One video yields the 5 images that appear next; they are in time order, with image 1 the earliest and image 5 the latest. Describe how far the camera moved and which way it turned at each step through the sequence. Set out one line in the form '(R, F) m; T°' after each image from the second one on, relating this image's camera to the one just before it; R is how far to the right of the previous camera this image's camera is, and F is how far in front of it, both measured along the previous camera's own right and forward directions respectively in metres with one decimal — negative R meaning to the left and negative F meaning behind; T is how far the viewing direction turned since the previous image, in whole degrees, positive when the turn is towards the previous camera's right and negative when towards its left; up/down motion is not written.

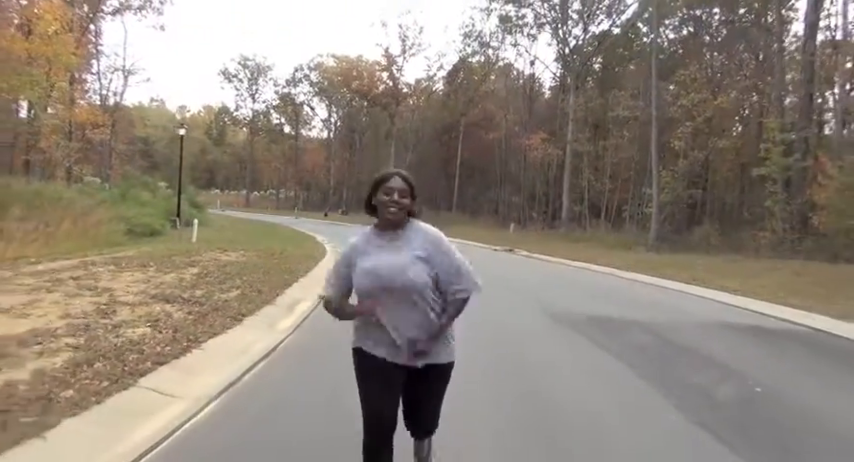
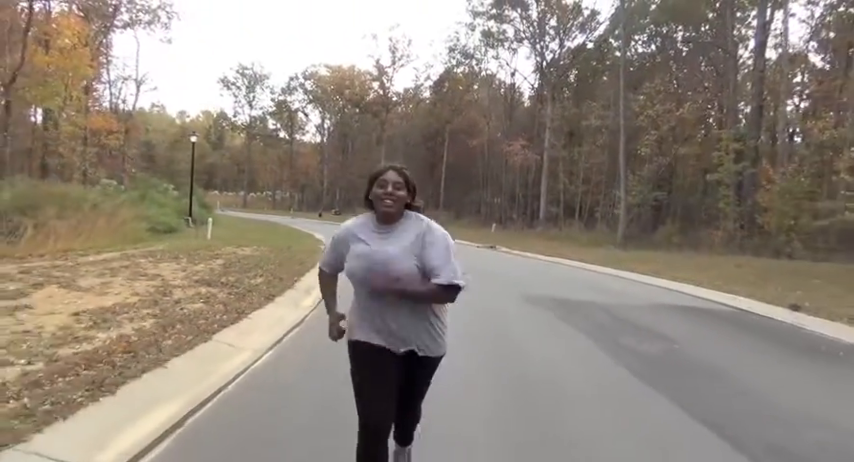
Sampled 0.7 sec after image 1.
(-0.3, -2.6) m; +2°
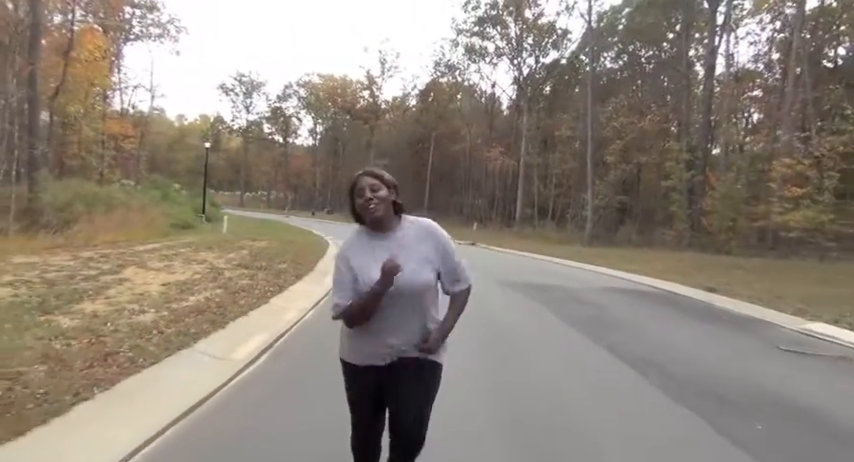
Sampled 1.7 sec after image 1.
(-0.5, -3.5) m; +2°
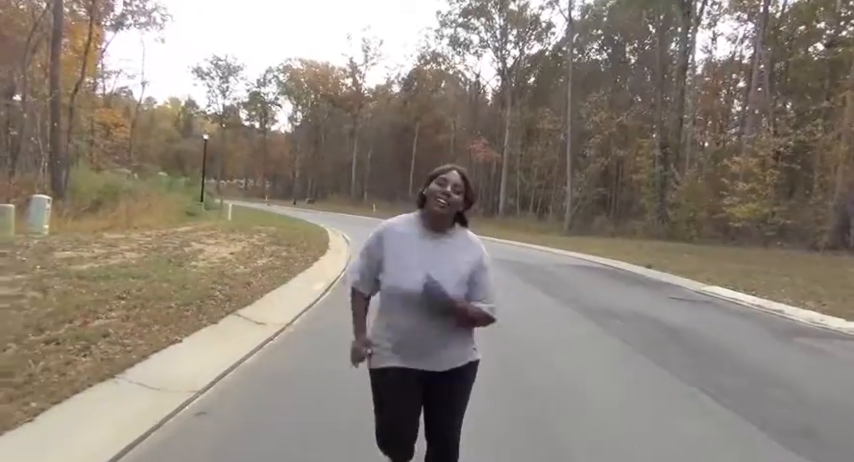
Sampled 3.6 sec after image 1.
(-1.6, -2.8) m; +3°
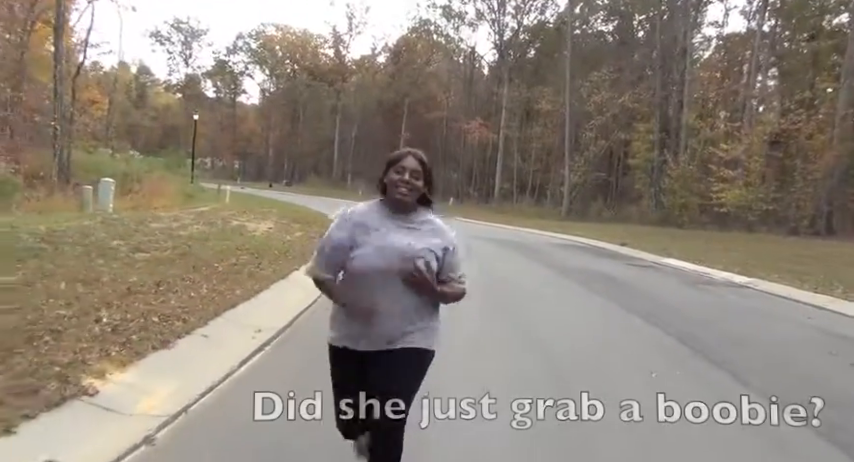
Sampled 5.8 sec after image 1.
(-3.4, +1.9) m; +5°
